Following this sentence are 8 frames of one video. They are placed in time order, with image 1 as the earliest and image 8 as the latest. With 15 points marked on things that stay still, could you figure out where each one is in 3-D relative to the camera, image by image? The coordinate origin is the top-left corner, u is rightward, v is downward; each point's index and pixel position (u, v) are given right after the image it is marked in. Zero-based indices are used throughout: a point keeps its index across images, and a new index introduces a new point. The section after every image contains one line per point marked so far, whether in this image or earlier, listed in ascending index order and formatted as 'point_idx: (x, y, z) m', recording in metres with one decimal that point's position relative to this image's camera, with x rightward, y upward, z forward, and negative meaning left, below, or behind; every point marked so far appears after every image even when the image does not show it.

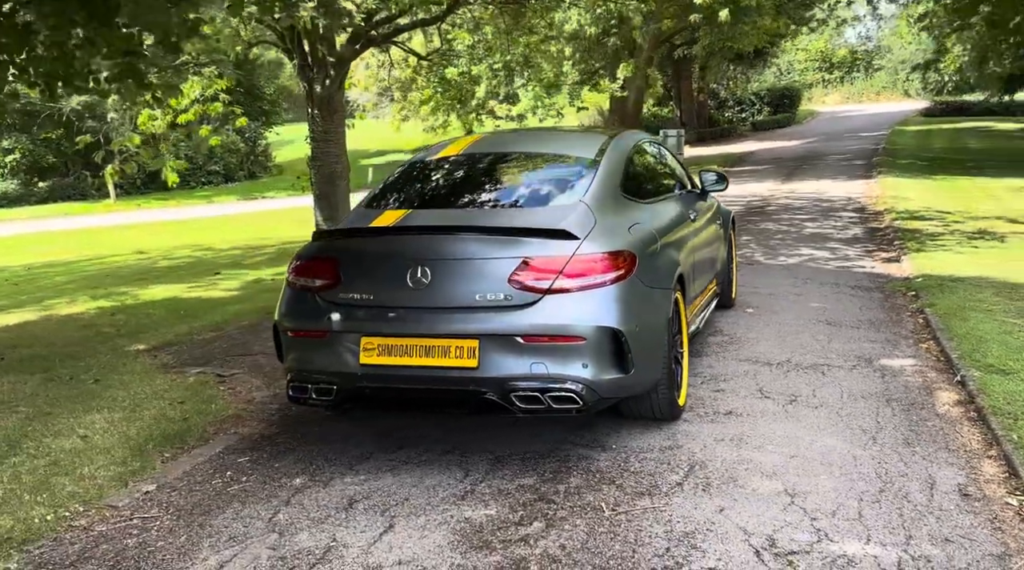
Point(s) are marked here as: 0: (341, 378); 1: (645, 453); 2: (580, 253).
0: (-0.7, -0.4, +4.3) m
1: (+0.6, -0.8, +4.4) m
2: (+0.3, +0.1, +4.1) m
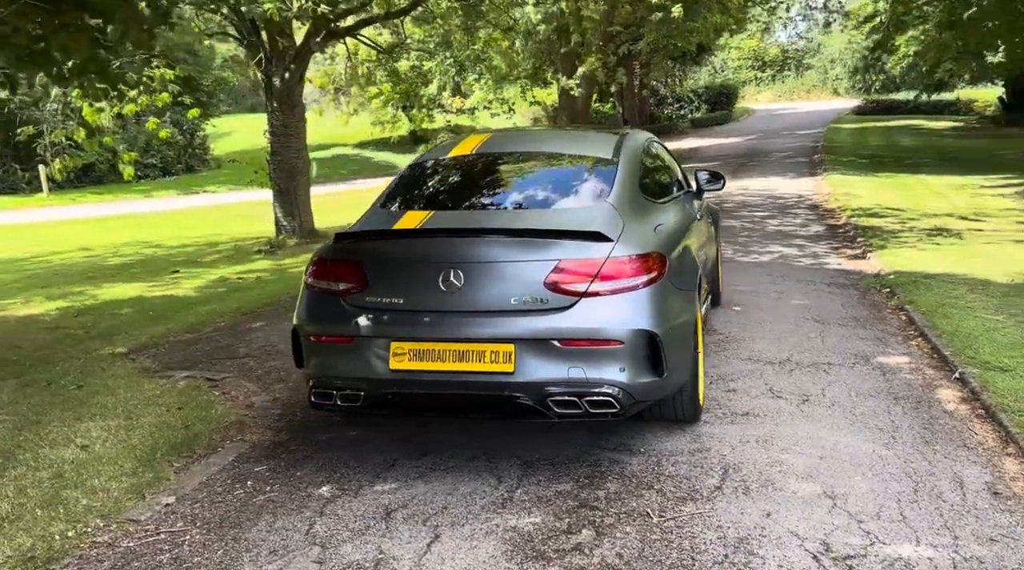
0: (-0.6, -0.4, +4.2) m
1: (+0.8, -0.8, +4.3) m
2: (+0.4, +0.1, +4.1) m
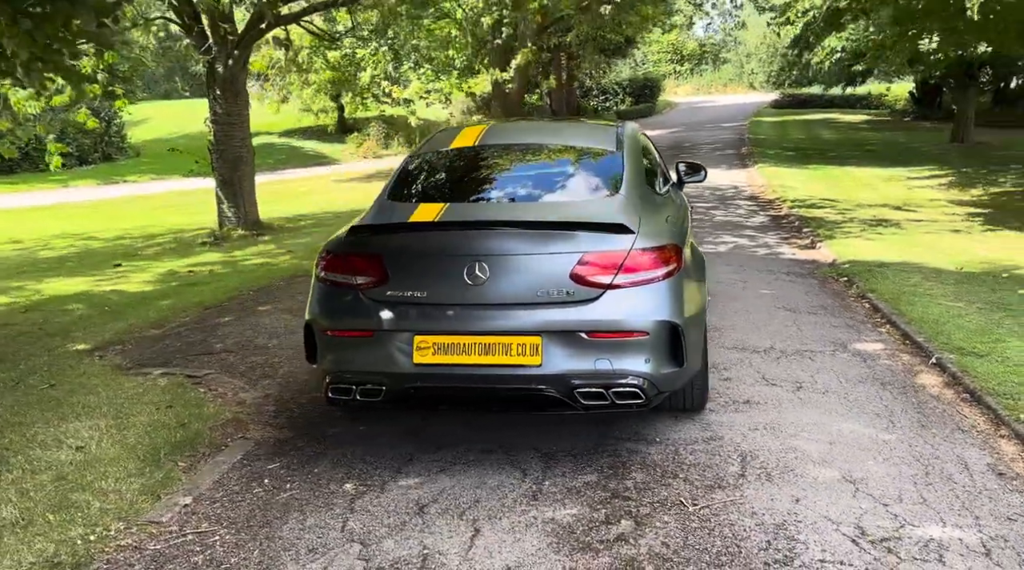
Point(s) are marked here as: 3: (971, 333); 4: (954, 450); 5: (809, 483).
0: (-0.5, -0.4, +4.1) m
1: (+0.8, -0.7, +4.4) m
2: (+0.5, +0.2, +4.1) m
3: (+3.3, -0.3, +6.7) m
4: (+2.1, -0.8, +4.5) m
5: (+1.3, -0.8, +3.9) m
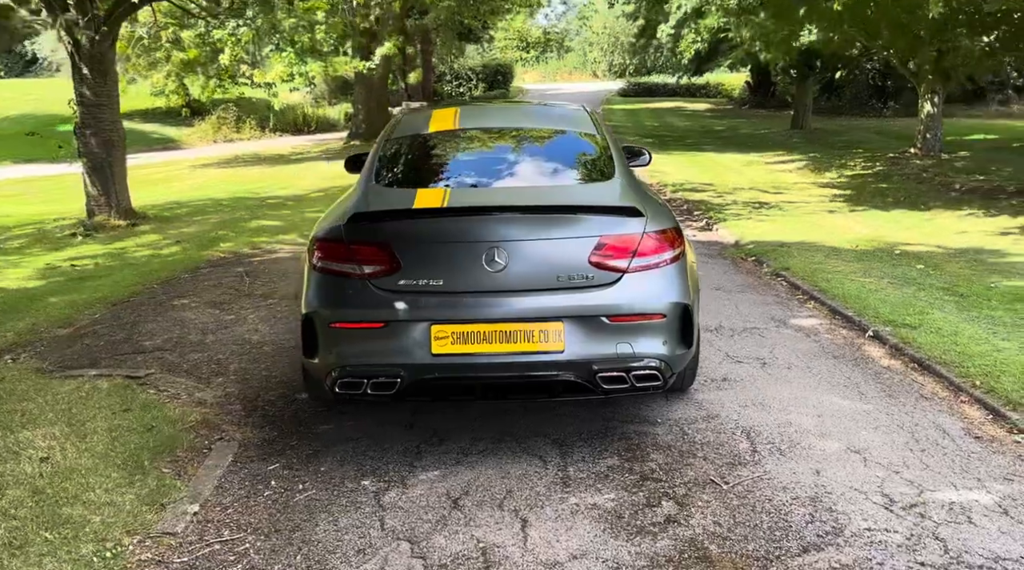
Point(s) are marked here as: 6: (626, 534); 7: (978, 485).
0: (-0.4, -0.4, +4.0) m
1: (+0.9, -0.7, +4.5) m
2: (+0.6, +0.2, +4.1) m
3: (+2.9, -0.2, +7.1) m
4: (+2.1, -0.7, +4.8) m
5: (+1.3, -0.7, +4.1) m
6: (+0.4, -0.9, +3.3) m
7: (+1.9, -0.8, +3.8) m
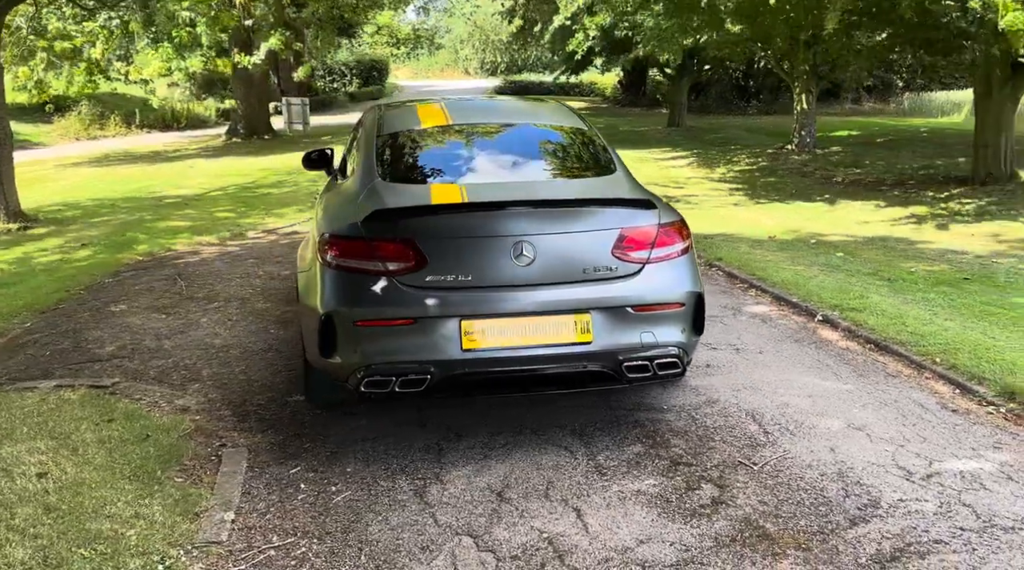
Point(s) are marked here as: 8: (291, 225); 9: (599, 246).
0: (-0.3, -0.3, +3.9) m
1: (+0.9, -0.6, +4.6) m
2: (+0.7, +0.3, +4.2) m
3: (+2.6, -0.1, +7.5) m
4: (+2.1, -0.6, +5.1) m
5: (+1.4, -0.7, +4.3) m
6: (+0.6, -0.8, +3.4) m
7: (+2.0, -0.7, +4.1) m
8: (-3.1, +0.8, +12.8) m
9: (+0.4, +0.2, +4.1) m
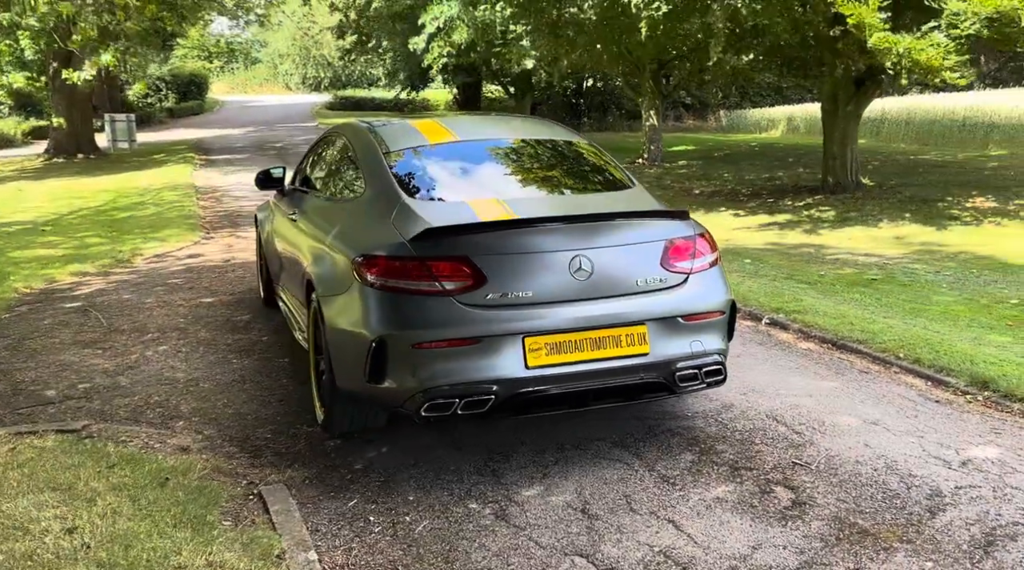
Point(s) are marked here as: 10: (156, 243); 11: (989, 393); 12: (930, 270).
0: (-0.1, -0.4, +3.9) m
1: (+1.0, -0.6, +4.7) m
2: (+0.8, +0.2, +4.3) m
3: (+2.2, -0.1, +7.9) m
4: (+2.1, -0.6, +5.4) m
5: (+1.6, -0.7, +4.5) m
6: (+1.0, -0.9, +3.5) m
7: (+2.2, -0.7, +4.4) m
8: (-4.4, +0.5, +12.1) m
9: (+0.6, +0.1, +4.1) m
10: (-4.9, +0.6, +12.9) m
11: (+2.7, -0.6, +5.2) m
12: (+4.2, +0.2, +9.5) m
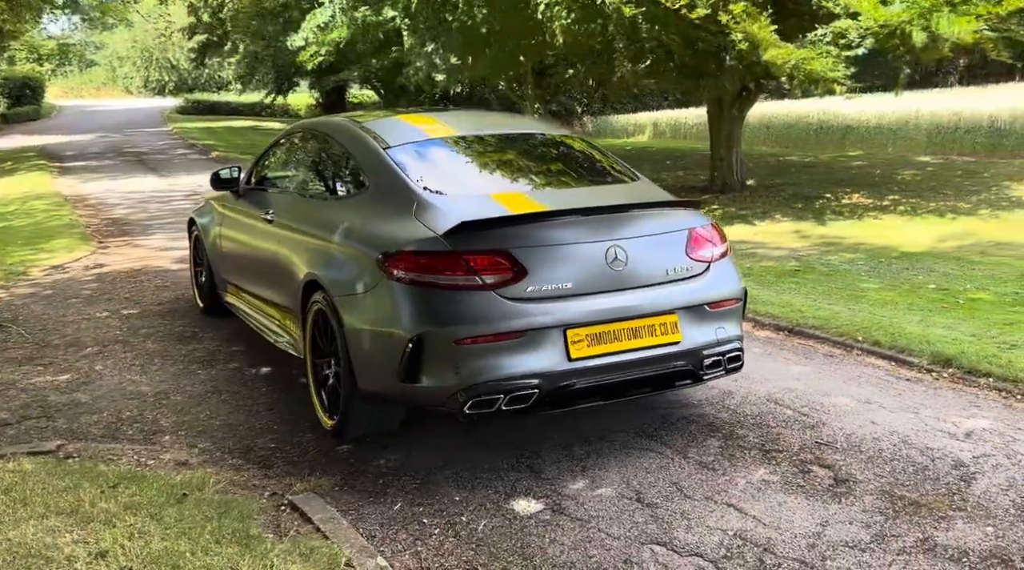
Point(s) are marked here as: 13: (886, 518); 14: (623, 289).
0: (+0.1, -0.4, +3.8) m
1: (+1.1, -0.6, +4.8) m
2: (+0.9, +0.3, +4.4) m
3: (+1.7, 0.0, +8.1) m
4: (+2.1, -0.5, +5.6) m
5: (+1.7, -0.6, +4.7) m
6: (+1.2, -0.8, +3.6) m
7: (+2.3, -0.6, +4.7) m
8: (-5.4, +0.3, +11.4) m
9: (+0.7, +0.2, +4.1) m
10: (-6.0, +0.4, +12.0) m
11: (+2.6, -0.5, +5.5) m
12: (+3.5, +0.3, +10.0) m
13: (+1.3, -0.8, +3.4) m
14: (+0.4, 0.0, +4.0) m
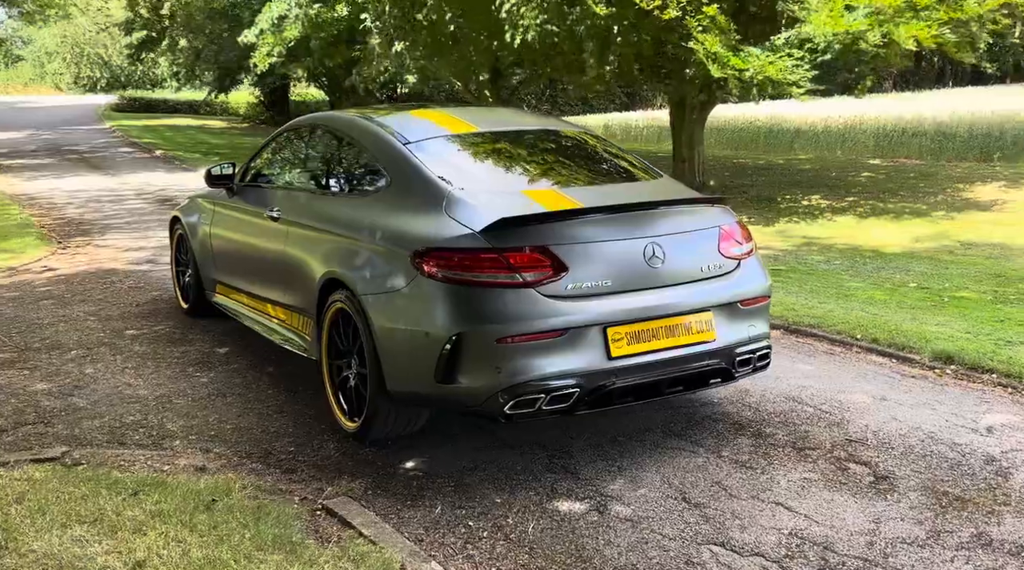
0: (+0.3, -0.4, +3.8) m
1: (+1.2, -0.6, +4.8) m
2: (+1.0, +0.3, +4.4) m
3: (+1.6, 0.0, +8.2) m
4: (+2.1, -0.5, +5.7) m
5: (+1.8, -0.6, +4.7) m
6: (+1.4, -0.8, +3.6) m
7: (+2.4, -0.6, +4.8) m
8: (-5.6, +0.3, +11.0) m
9: (+0.8, +0.2, +4.1) m
10: (-6.3, +0.4, +11.6) m
11: (+2.7, -0.5, +5.6) m
12: (+3.3, +0.3, +10.1) m
13: (+1.5, -0.8, +3.4) m
14: (+0.6, 0.0, +3.9) m
